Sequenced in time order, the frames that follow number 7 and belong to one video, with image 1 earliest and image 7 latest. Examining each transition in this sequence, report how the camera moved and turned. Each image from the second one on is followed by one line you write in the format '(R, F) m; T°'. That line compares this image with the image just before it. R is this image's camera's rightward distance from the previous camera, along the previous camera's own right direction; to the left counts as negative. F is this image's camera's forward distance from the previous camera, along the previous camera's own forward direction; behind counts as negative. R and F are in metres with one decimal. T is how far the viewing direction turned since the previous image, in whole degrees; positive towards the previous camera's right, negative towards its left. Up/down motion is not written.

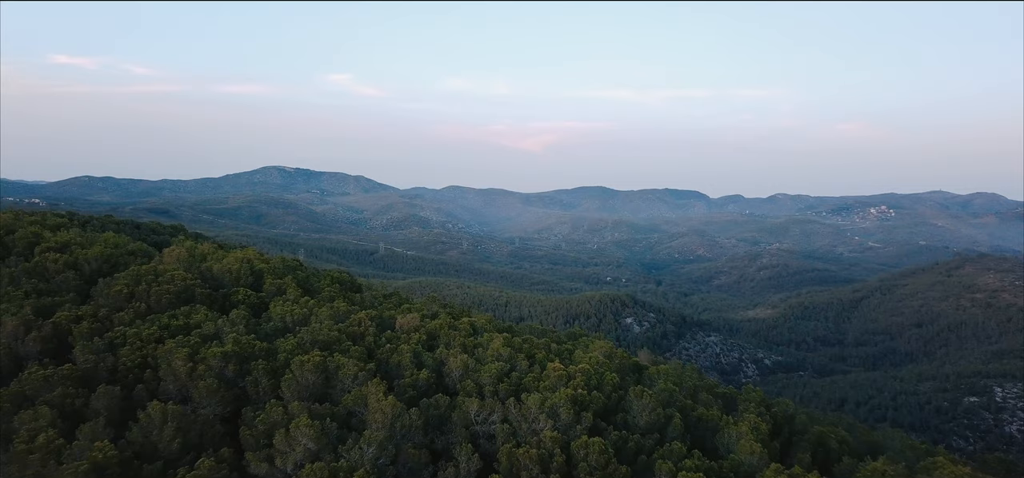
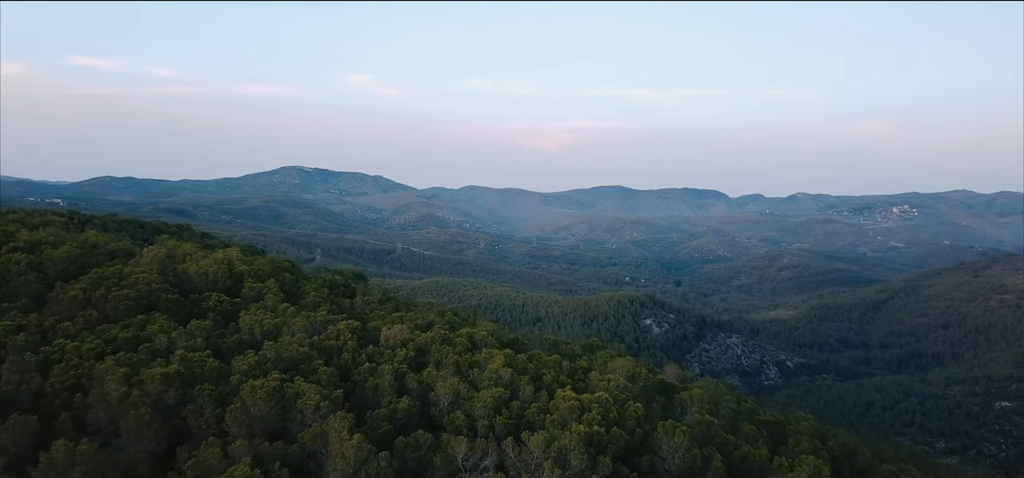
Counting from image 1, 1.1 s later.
(+0.2, +1.3) m; -2°
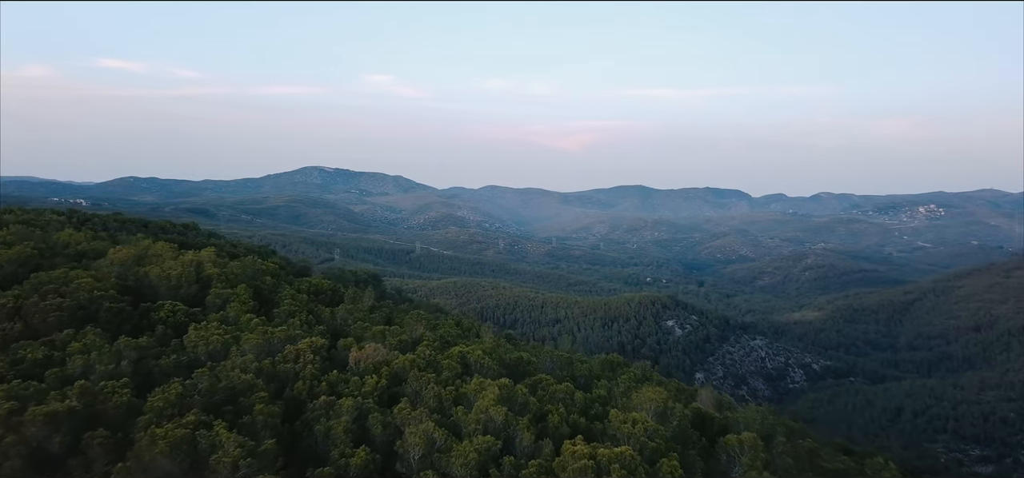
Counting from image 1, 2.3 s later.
(+0.2, +1.5) m; -2°
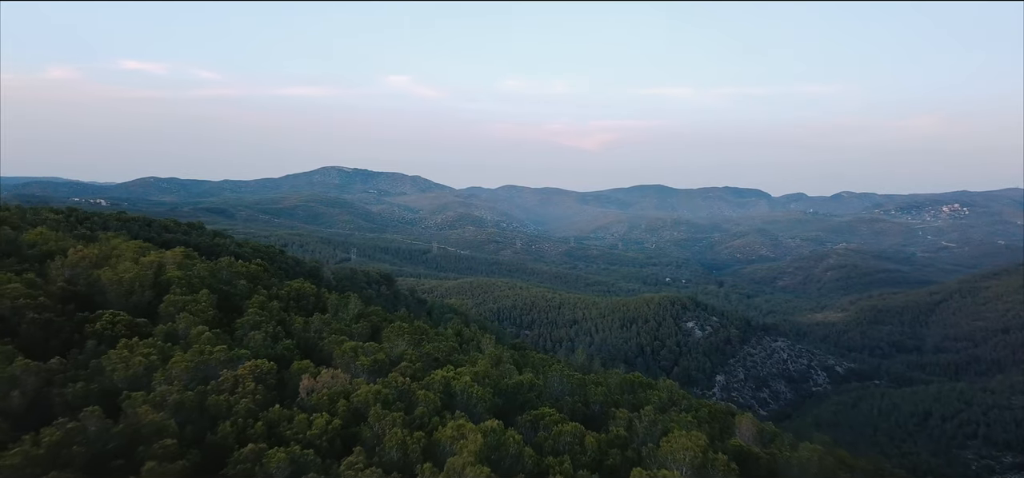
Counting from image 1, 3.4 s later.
(+0.2, +1.3) m; -2°
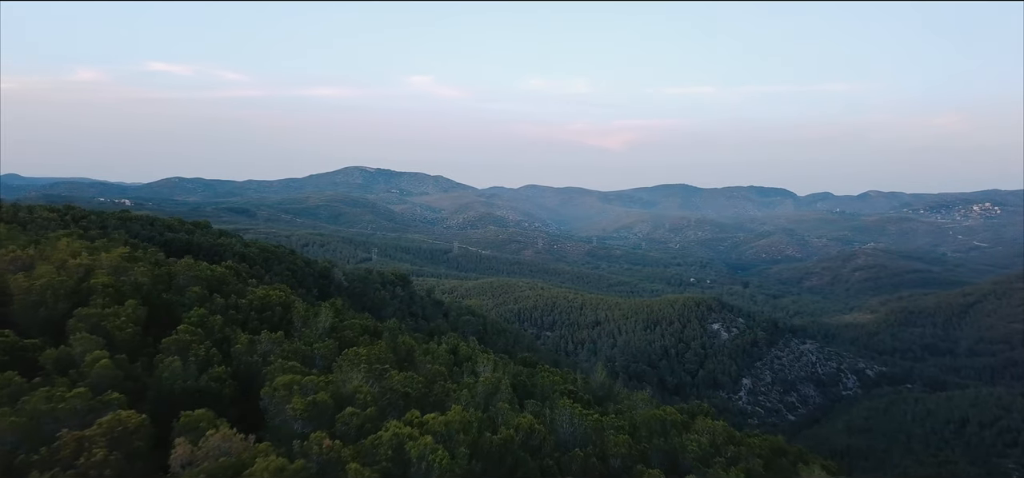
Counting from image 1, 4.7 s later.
(+0.3, +1.6) m; -2°
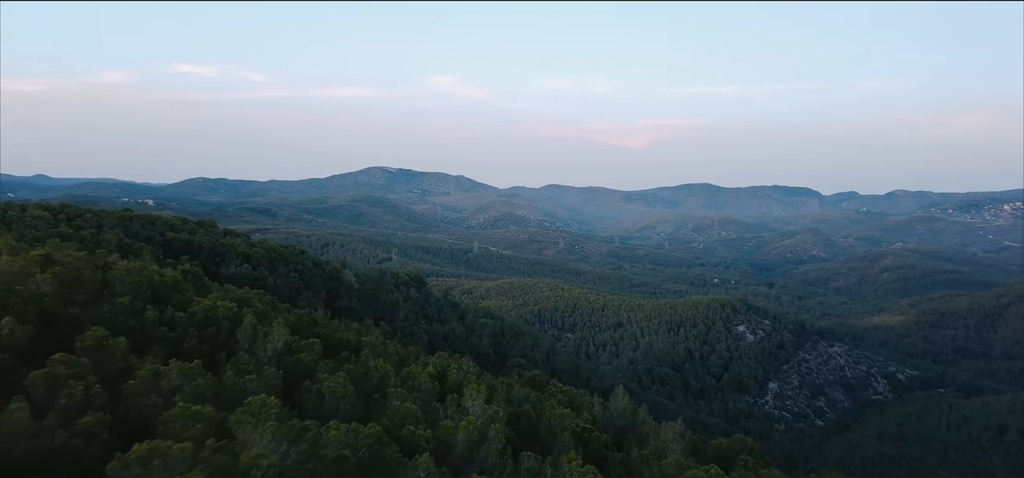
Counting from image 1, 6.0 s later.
(+0.3, +1.5) m; -2°
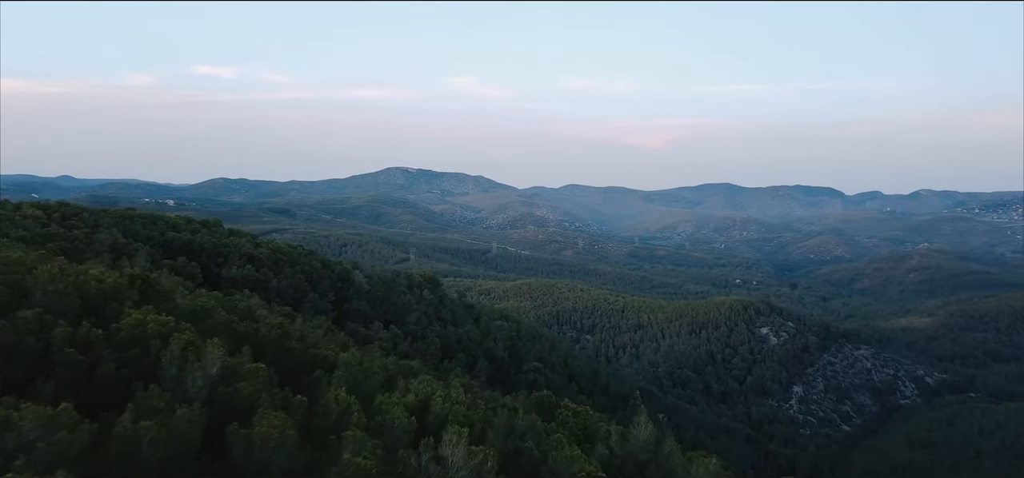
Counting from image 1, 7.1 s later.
(+0.2, +1.3) m; -2°
